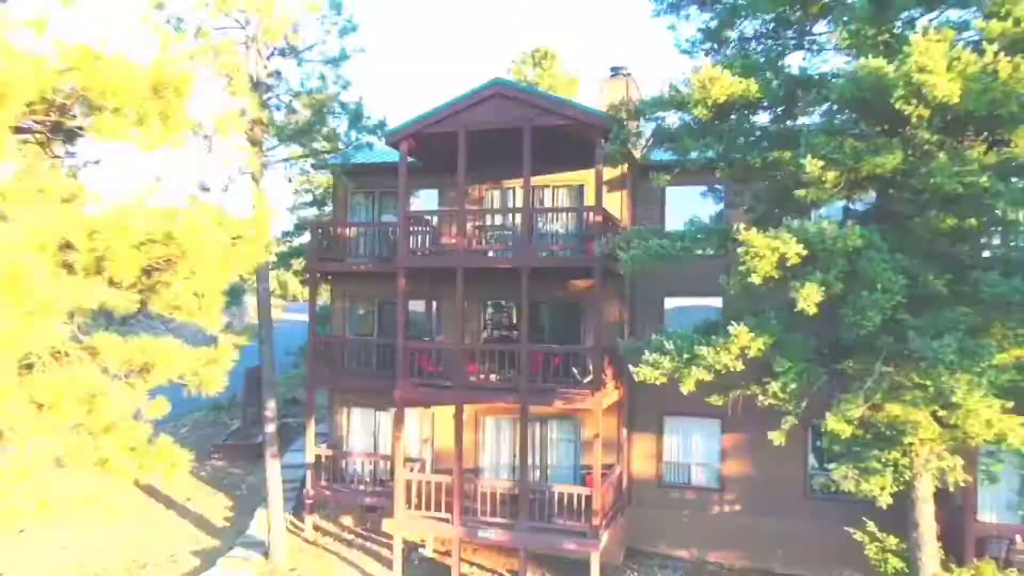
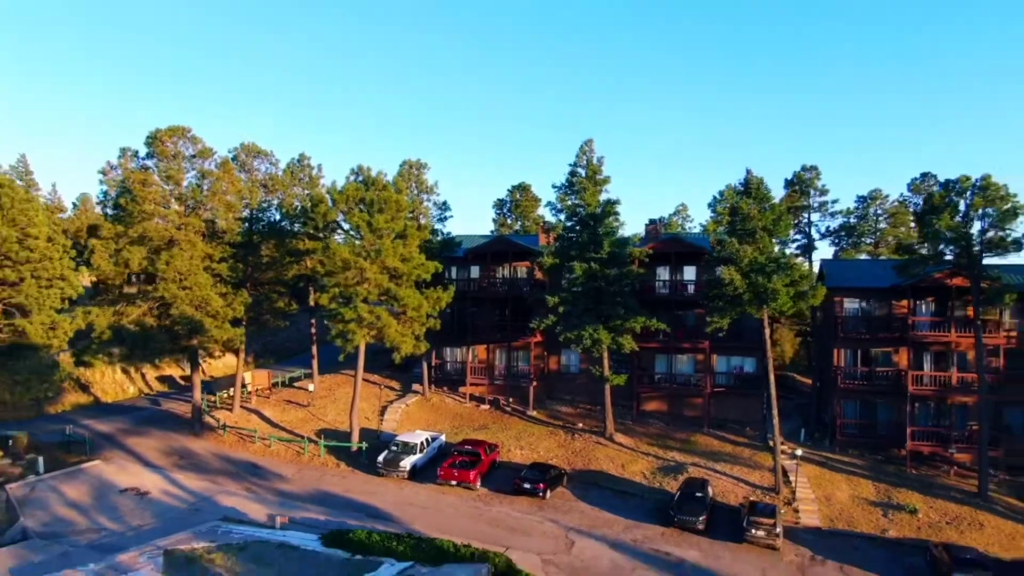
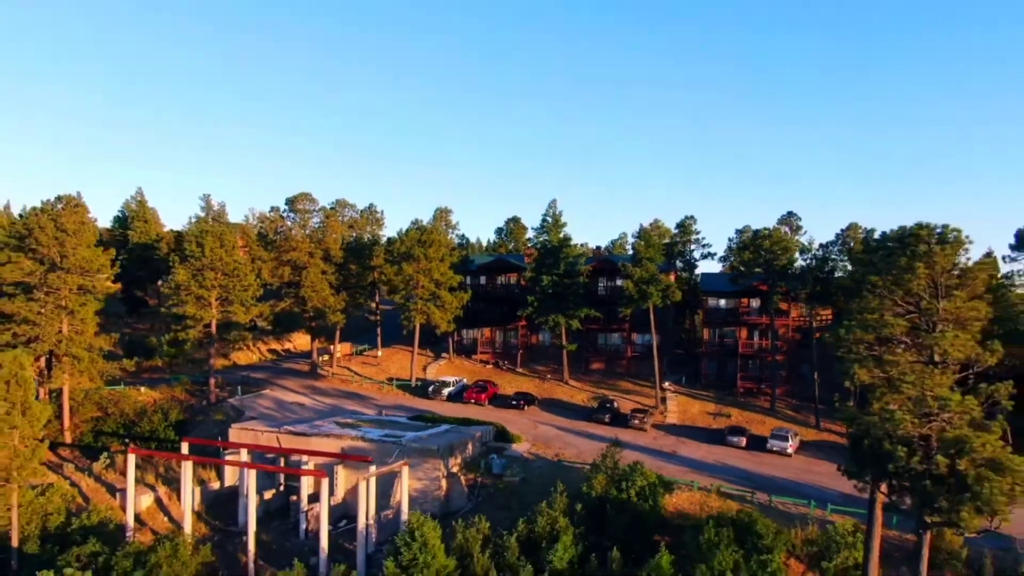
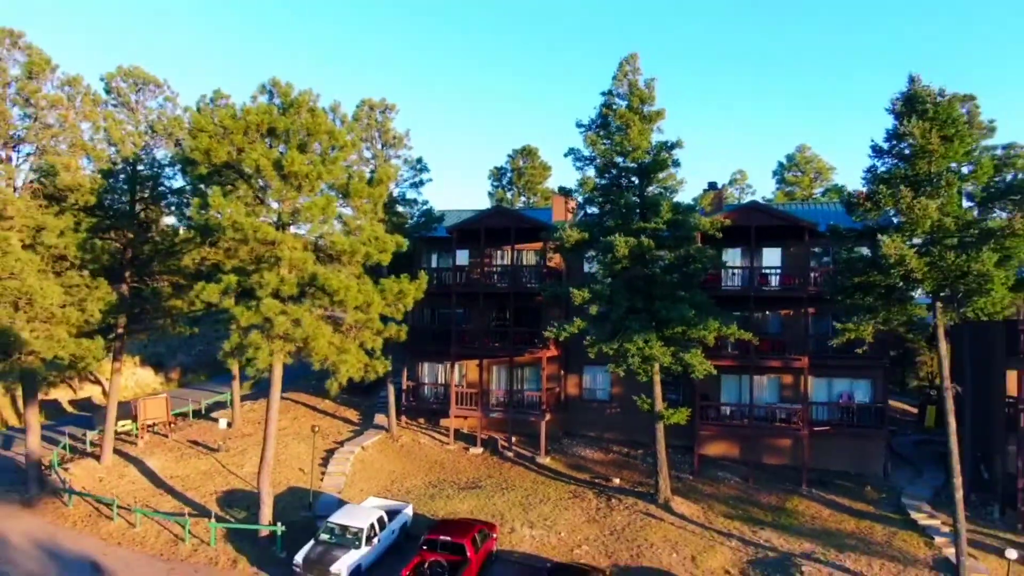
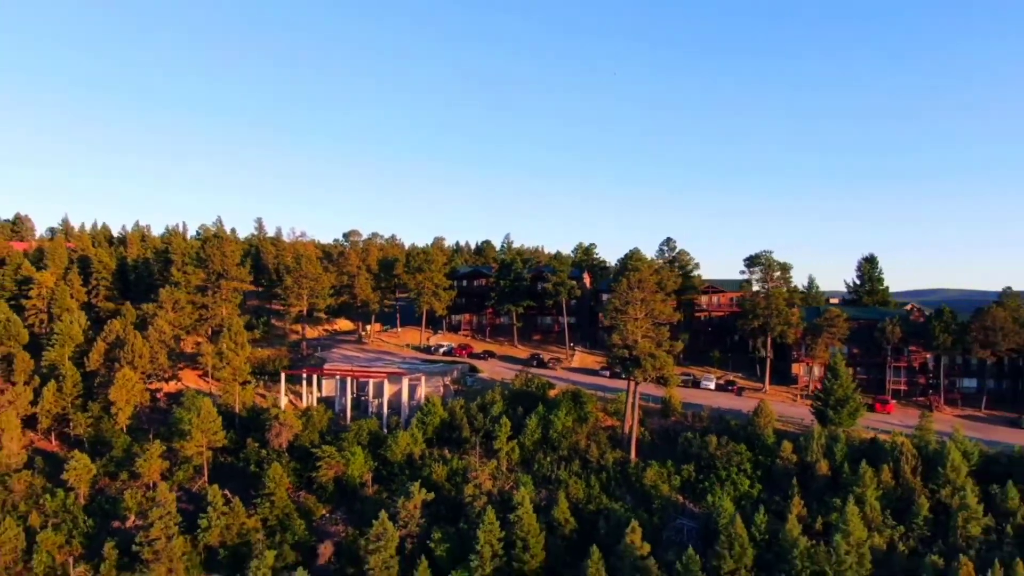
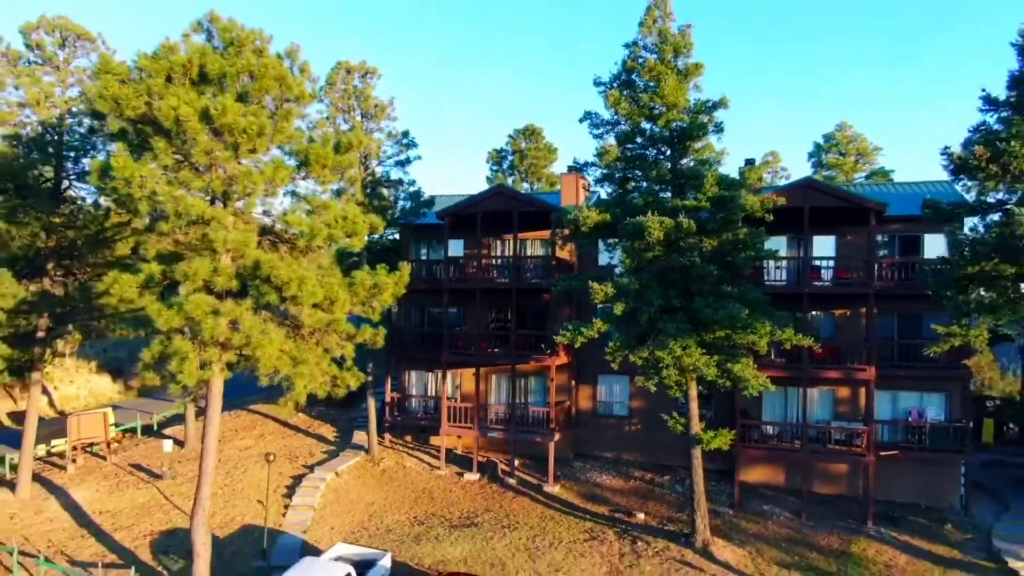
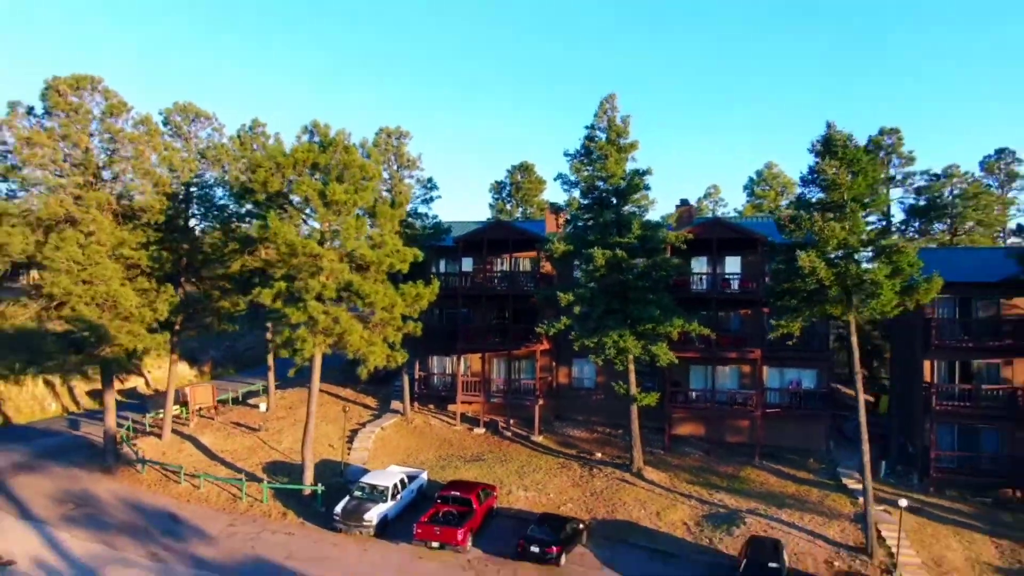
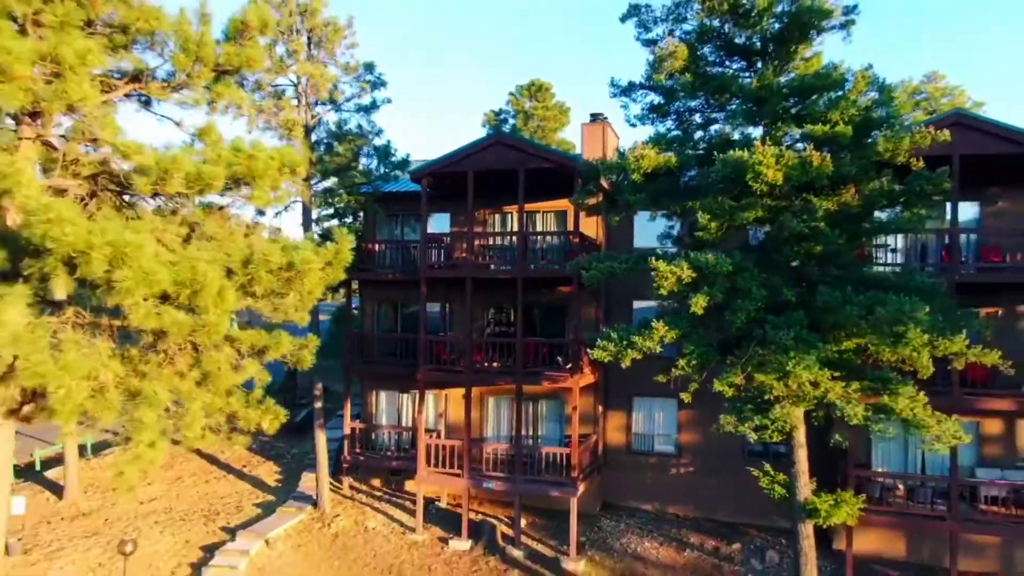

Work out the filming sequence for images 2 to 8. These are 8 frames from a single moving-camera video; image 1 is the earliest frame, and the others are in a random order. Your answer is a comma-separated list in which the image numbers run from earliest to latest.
8, 6, 4, 7, 2, 3, 5
